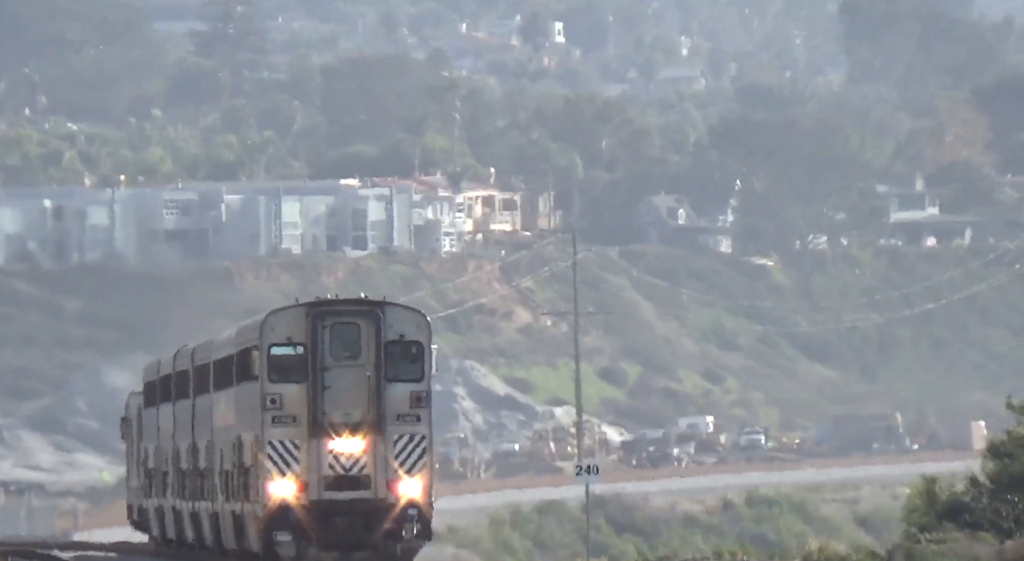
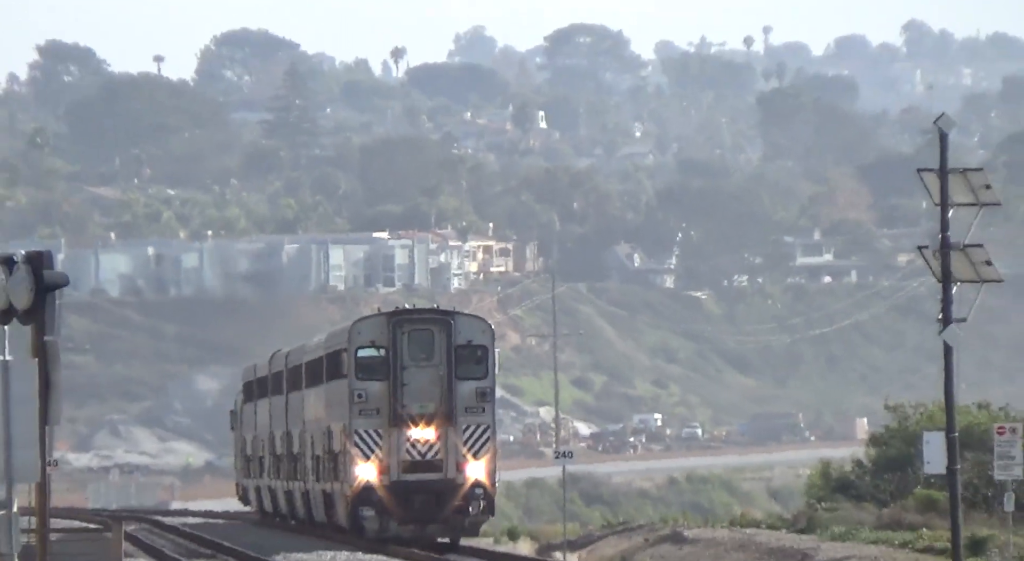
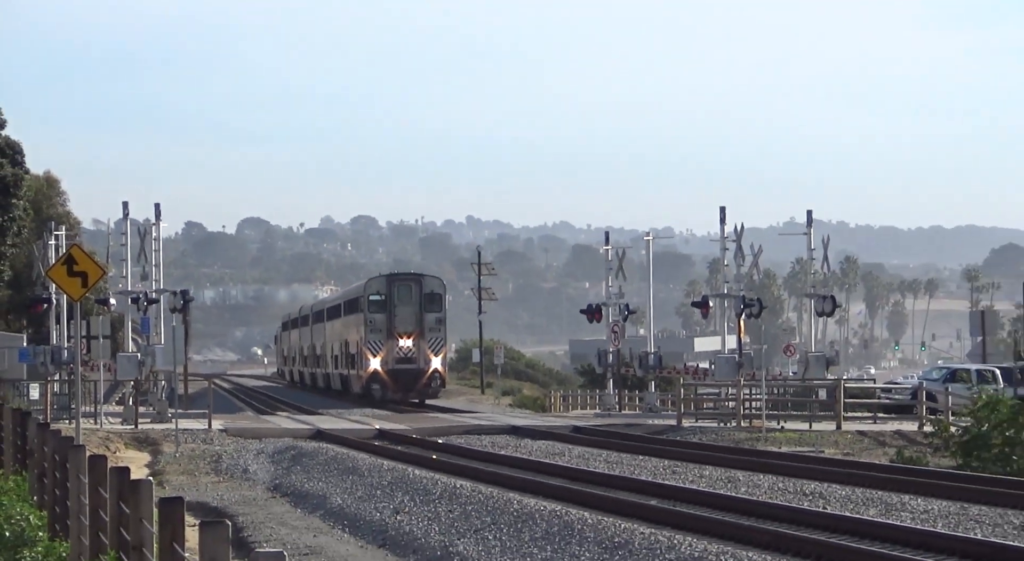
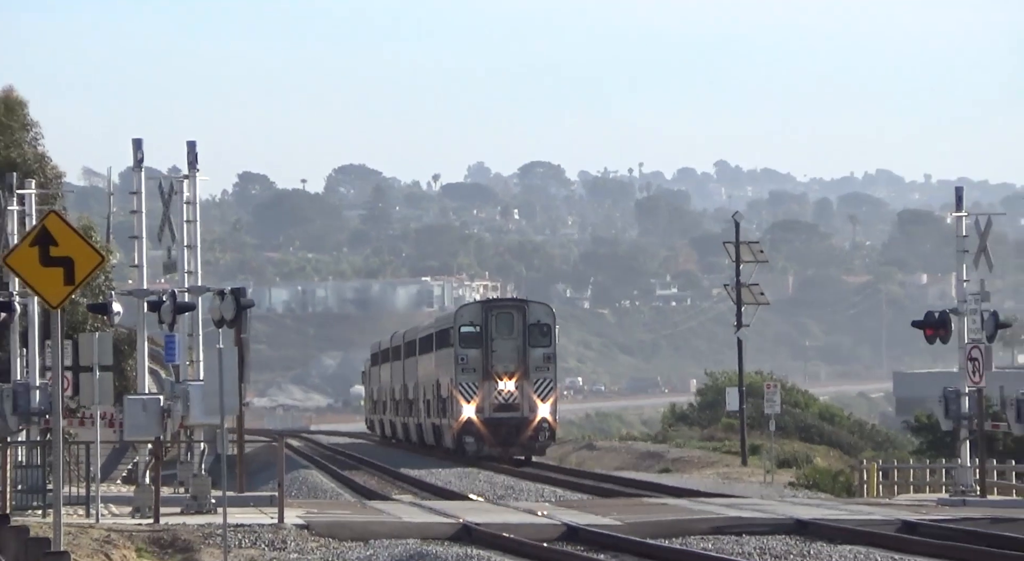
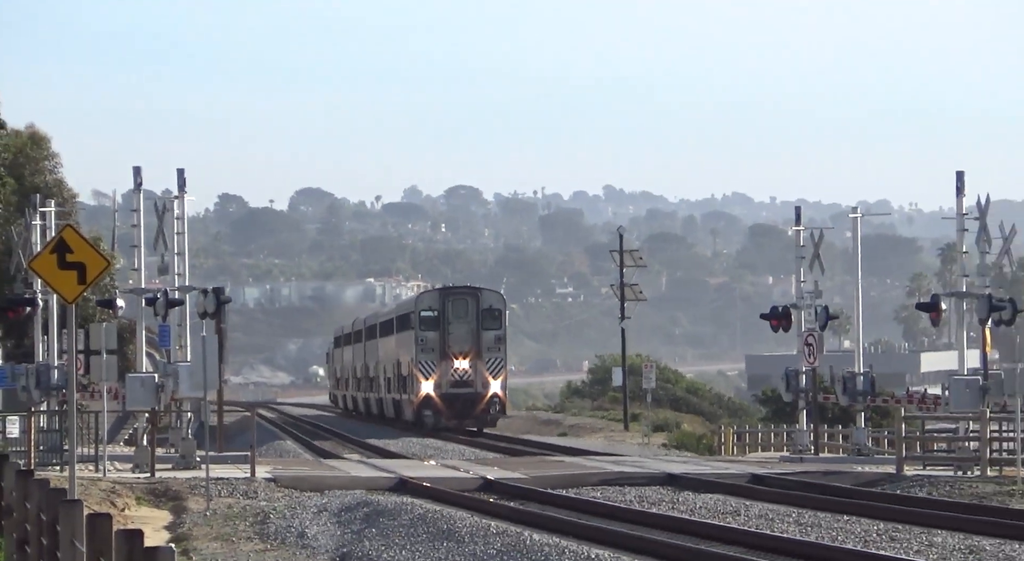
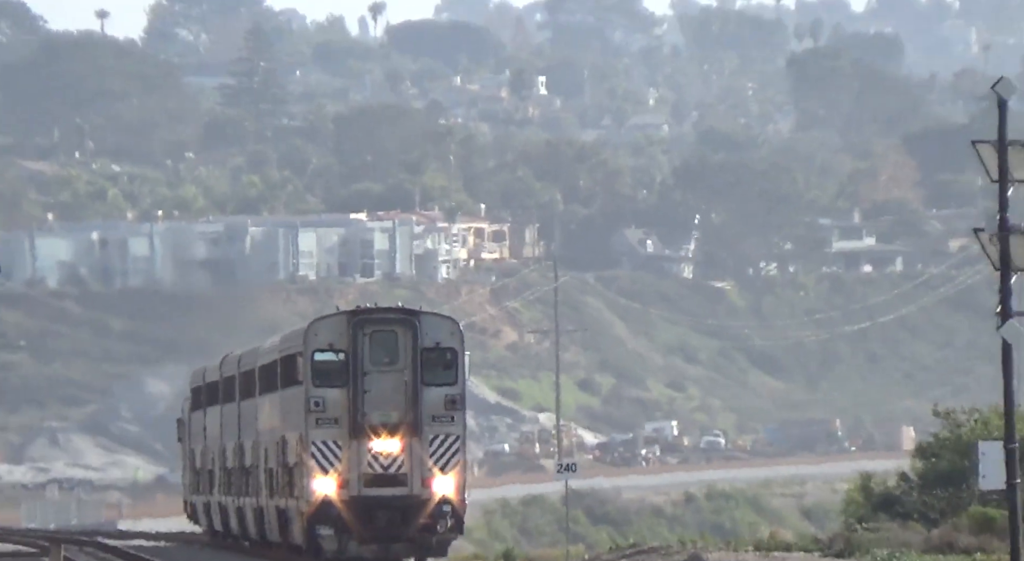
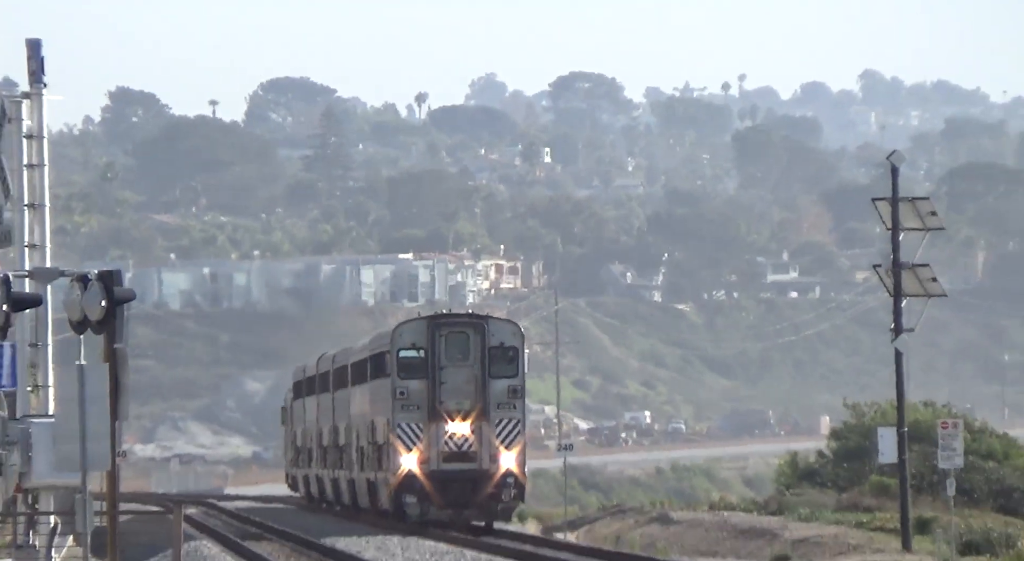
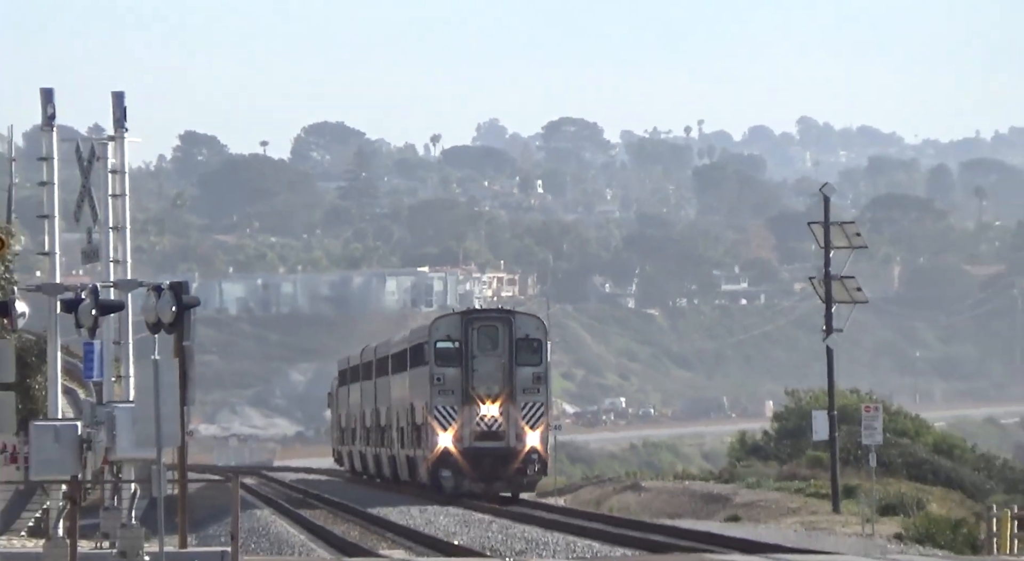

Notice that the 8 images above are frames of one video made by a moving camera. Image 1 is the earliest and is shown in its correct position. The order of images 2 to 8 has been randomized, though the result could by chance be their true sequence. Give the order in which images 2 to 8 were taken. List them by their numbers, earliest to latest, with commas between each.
6, 2, 7, 8, 4, 5, 3
